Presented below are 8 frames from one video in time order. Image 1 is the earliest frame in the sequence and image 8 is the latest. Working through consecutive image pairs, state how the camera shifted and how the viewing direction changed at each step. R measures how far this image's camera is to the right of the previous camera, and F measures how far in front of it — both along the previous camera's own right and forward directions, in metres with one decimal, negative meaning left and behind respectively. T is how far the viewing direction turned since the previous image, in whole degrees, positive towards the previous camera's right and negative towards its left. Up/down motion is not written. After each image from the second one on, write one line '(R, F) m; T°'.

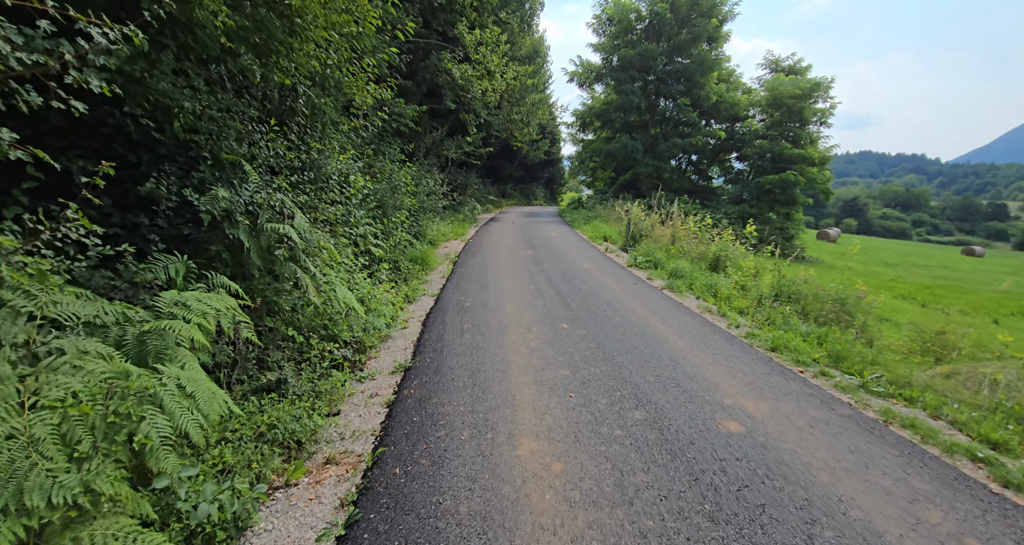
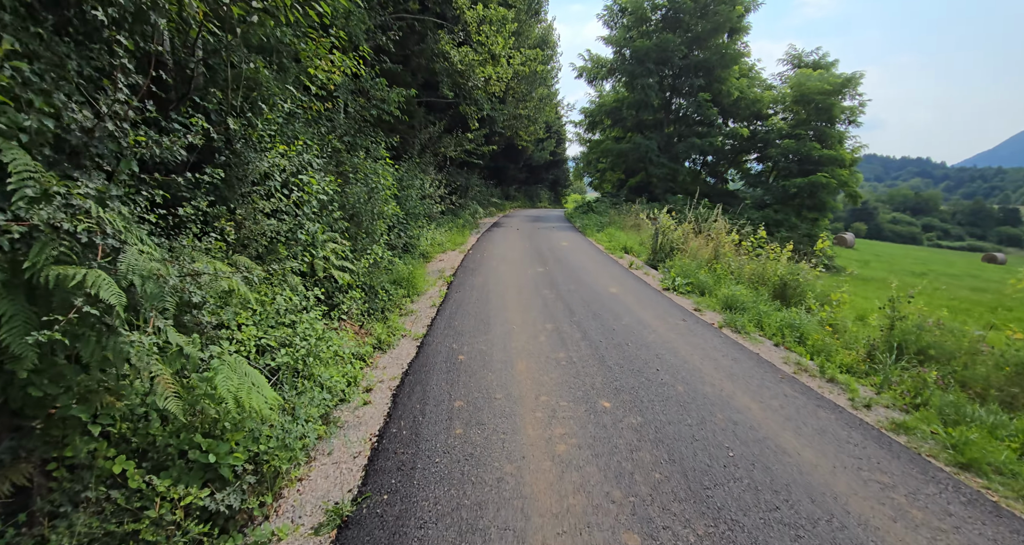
(-0.1, +1.8) m; 0°
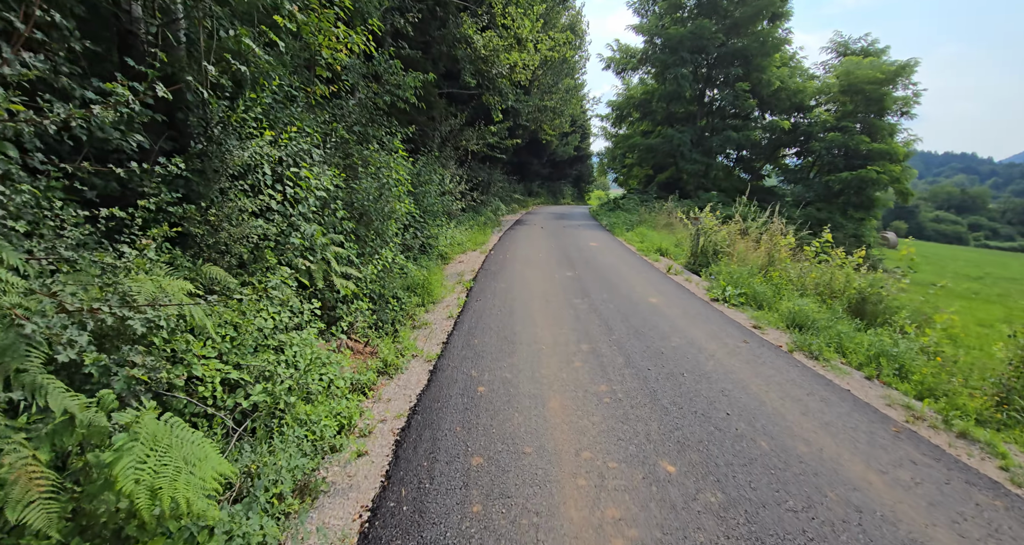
(-0.1, +0.8) m; -3°
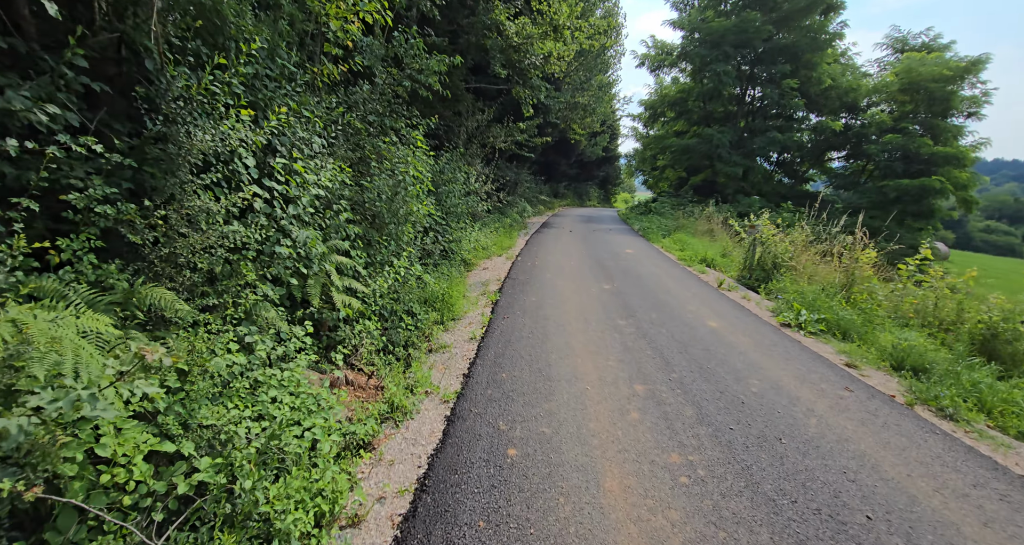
(-0.1, +0.9) m; -3°
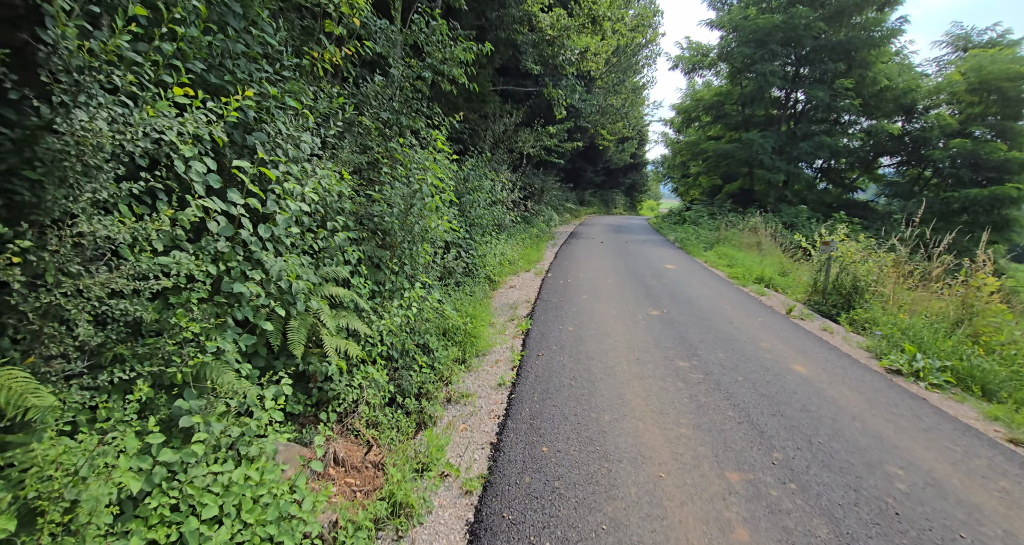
(-0.2, +1.0) m; -3°
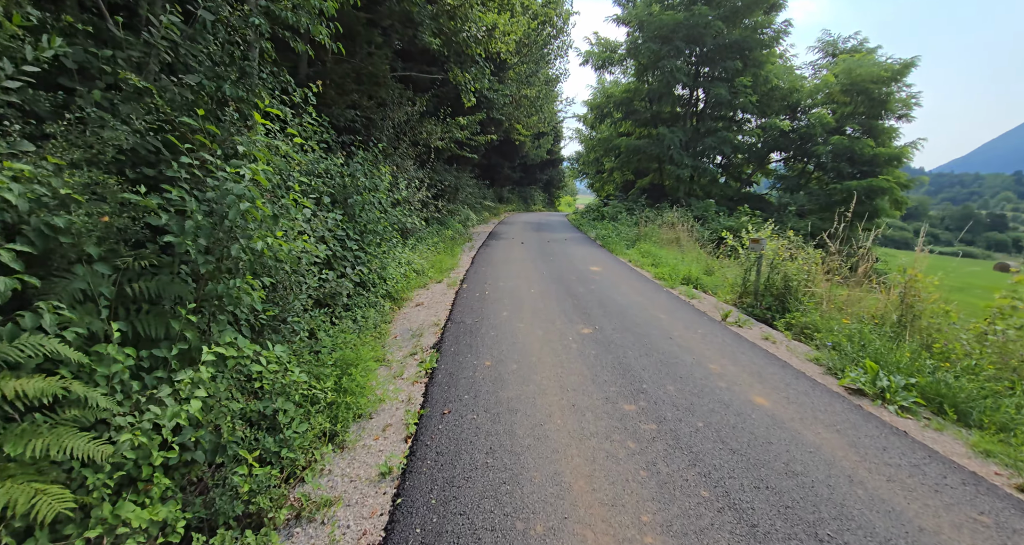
(+0.3, +1.2) m; +10°
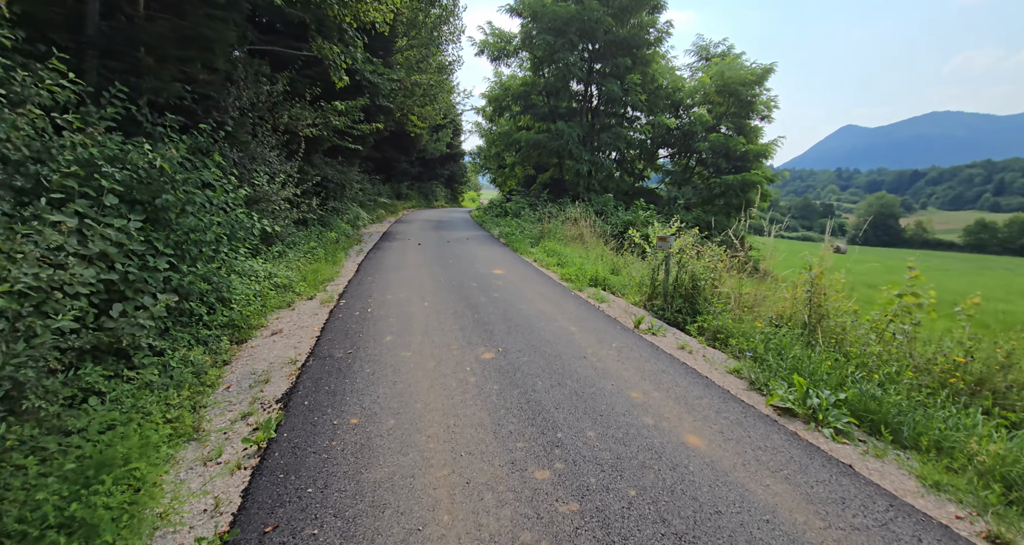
(+0.3, +1.0) m; +11°
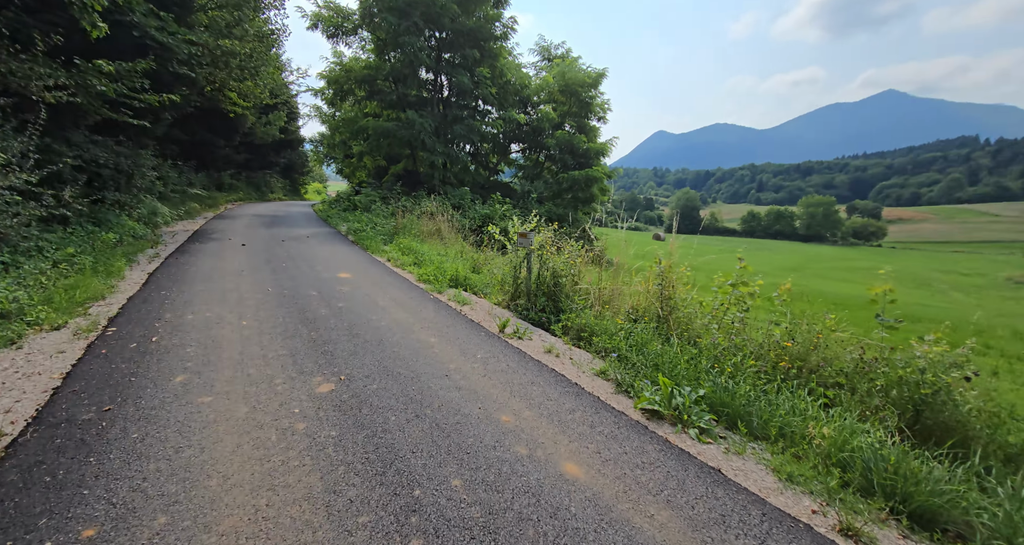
(+0.1, +0.6) m; +17°
